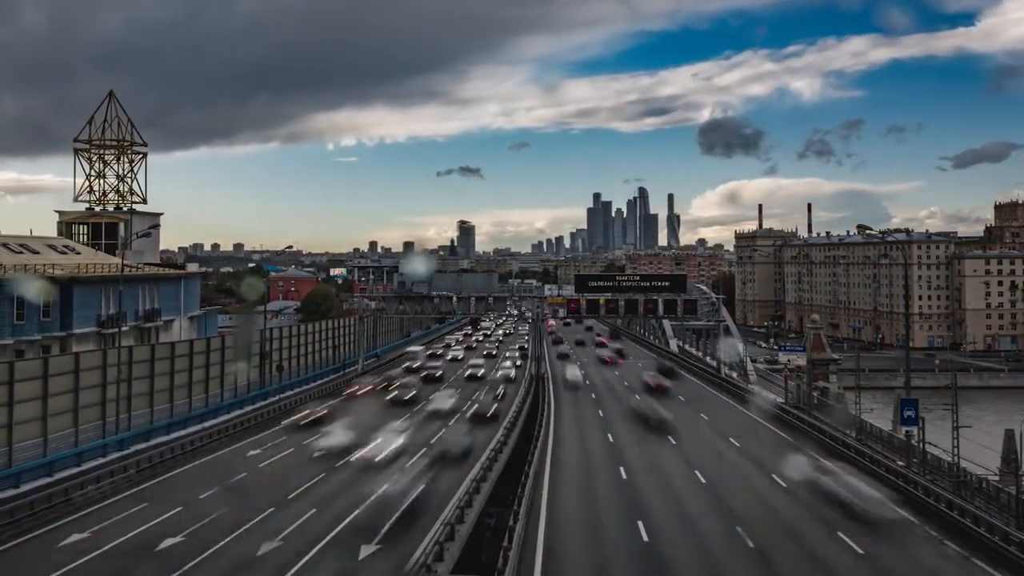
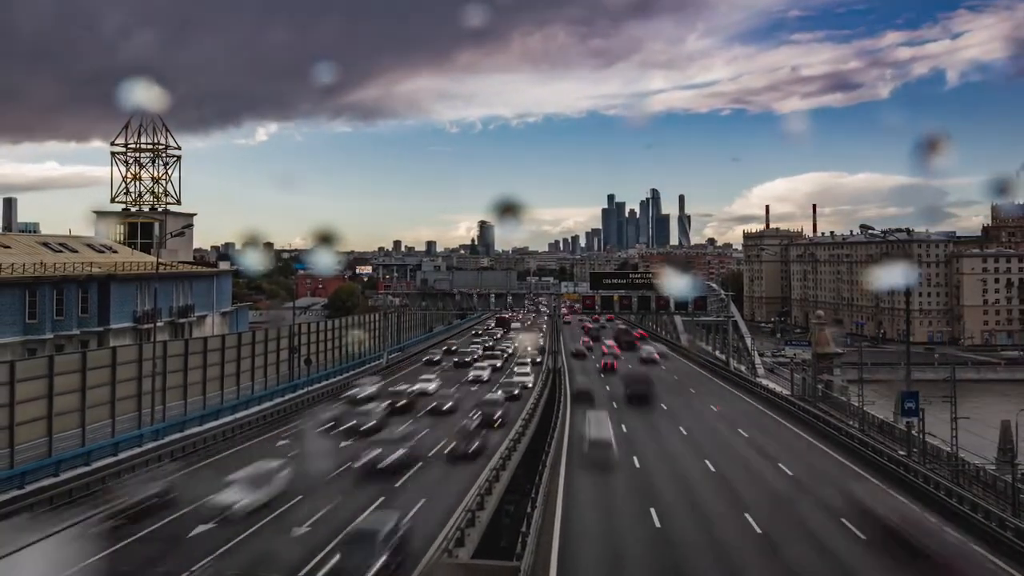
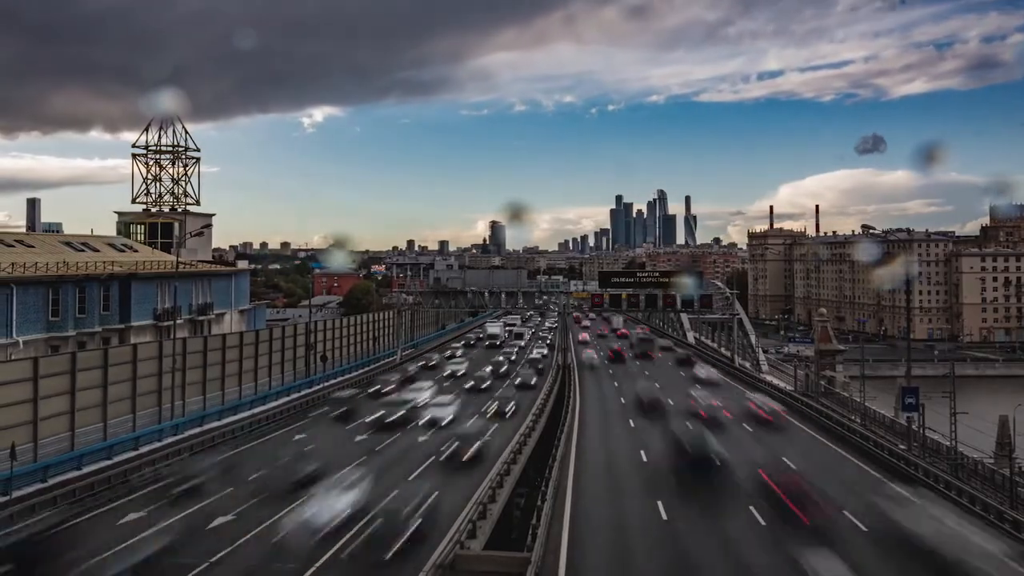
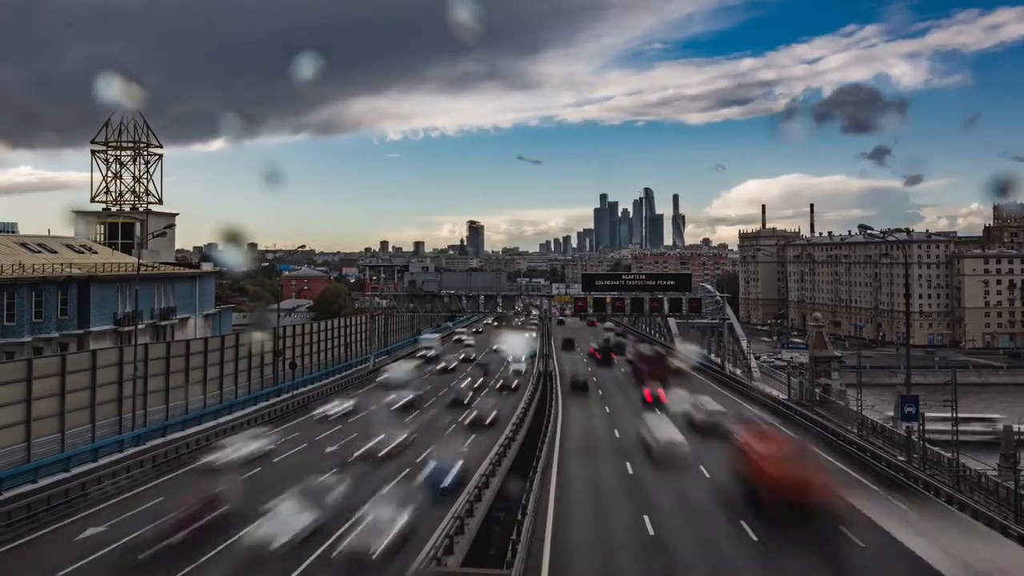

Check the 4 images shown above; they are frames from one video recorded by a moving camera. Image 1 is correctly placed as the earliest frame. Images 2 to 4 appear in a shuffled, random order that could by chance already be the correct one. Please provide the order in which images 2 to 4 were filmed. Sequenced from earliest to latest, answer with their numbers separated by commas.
4, 2, 3
